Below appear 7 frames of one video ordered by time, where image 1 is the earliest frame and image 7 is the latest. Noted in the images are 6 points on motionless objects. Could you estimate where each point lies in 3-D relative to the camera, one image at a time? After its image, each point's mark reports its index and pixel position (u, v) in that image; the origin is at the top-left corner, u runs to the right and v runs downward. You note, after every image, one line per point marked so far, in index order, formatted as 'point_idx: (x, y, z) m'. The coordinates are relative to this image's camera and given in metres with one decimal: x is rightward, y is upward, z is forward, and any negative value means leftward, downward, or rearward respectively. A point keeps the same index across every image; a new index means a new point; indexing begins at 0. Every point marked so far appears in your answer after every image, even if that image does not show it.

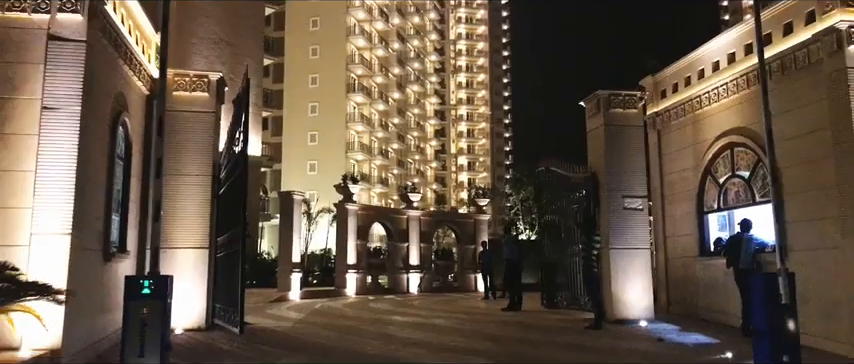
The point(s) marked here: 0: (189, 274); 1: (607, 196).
0: (-3.4, -1.3, +9.8) m
1: (+2.8, -0.2, +10.6) m
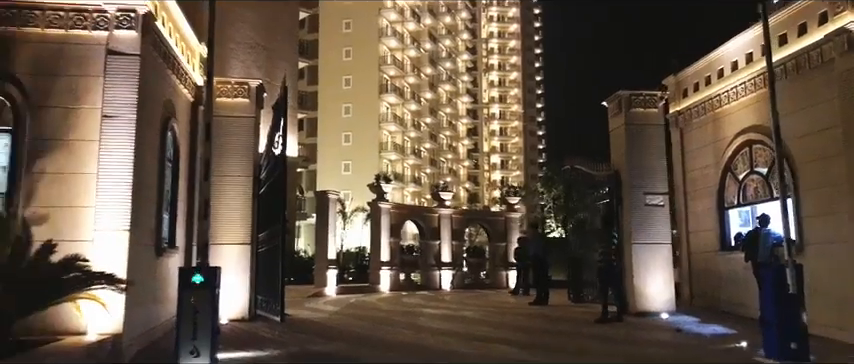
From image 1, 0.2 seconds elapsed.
0: (-3.0, -1.3, +10.4) m
1: (+3.3, -0.2, +11.0) m
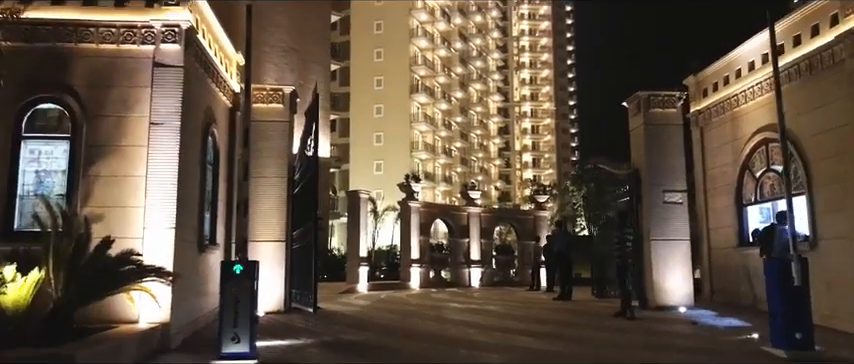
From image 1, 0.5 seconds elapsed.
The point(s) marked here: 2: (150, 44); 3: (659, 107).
0: (-2.6, -1.3, +11.1) m
1: (+3.7, -0.1, +11.3) m
2: (-3.4, +1.7, +8.3) m
3: (+4.0, +1.3, +11.6) m
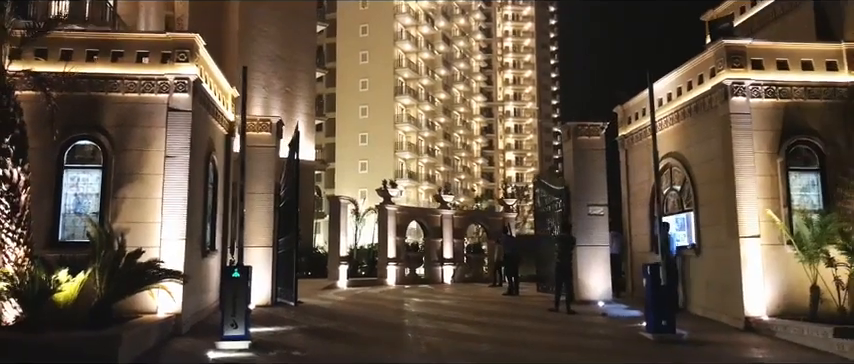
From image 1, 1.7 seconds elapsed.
0: (-3.3, -1.6, +13.3) m
1: (+3.0, -0.5, +13.6) m
2: (-4.0, +1.4, +10.4) m
3: (+3.2, +1.0, +13.9) m
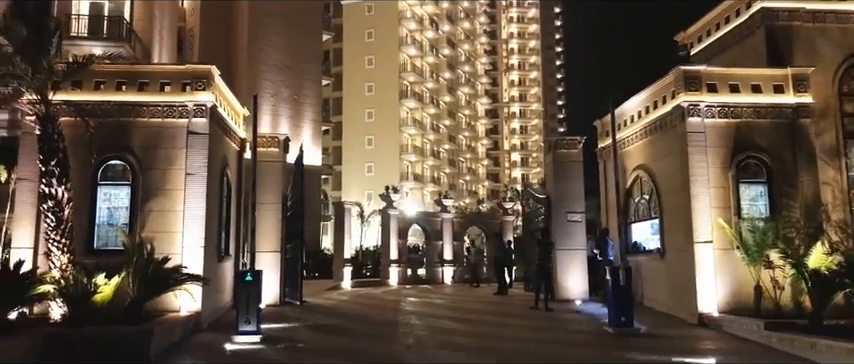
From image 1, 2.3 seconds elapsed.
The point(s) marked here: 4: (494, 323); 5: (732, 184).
0: (-3.4, -1.9, +14.7) m
1: (+2.8, -0.7, +15.0) m
2: (-4.2, +1.1, +11.8) m
3: (+3.1, +0.7, +15.2) m
4: (+1.2, -2.6, +12.7) m
5: (+5.4, 0.0, +12.0) m
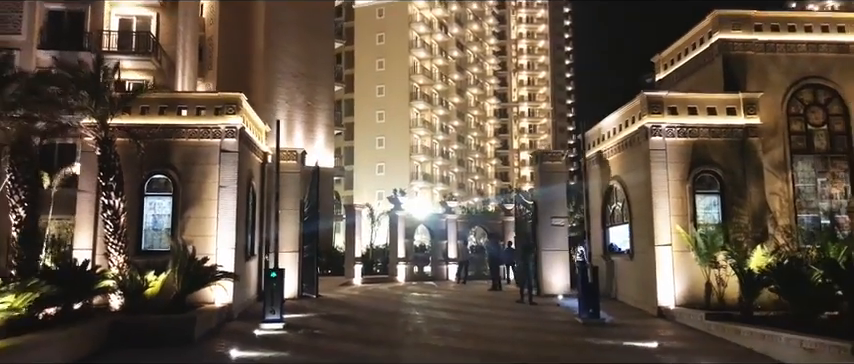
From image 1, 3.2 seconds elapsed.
0: (-3.4, -2.1, +16.7) m
1: (+2.8, -0.9, +16.9) m
2: (-4.3, +0.9, +13.9) m
3: (+3.1, +0.5, +17.1) m
4: (+1.2, -2.8, +14.6) m
5: (+5.3, -0.3, +13.8) m
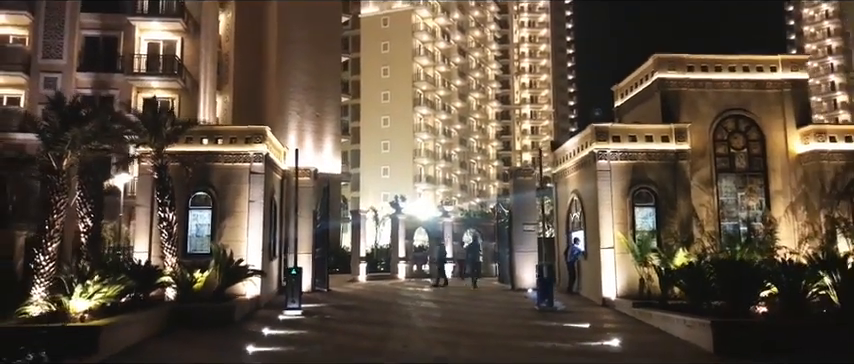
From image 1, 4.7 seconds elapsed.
0: (-3.7, -2.5, +20.0) m
1: (+2.6, -1.2, +20.1) m
2: (-4.5, +0.5, +17.2) m
3: (+2.9, +0.2, +20.3) m
4: (+1.0, -3.2, +17.9) m
5: (+5.1, -0.6, +17.0) m
